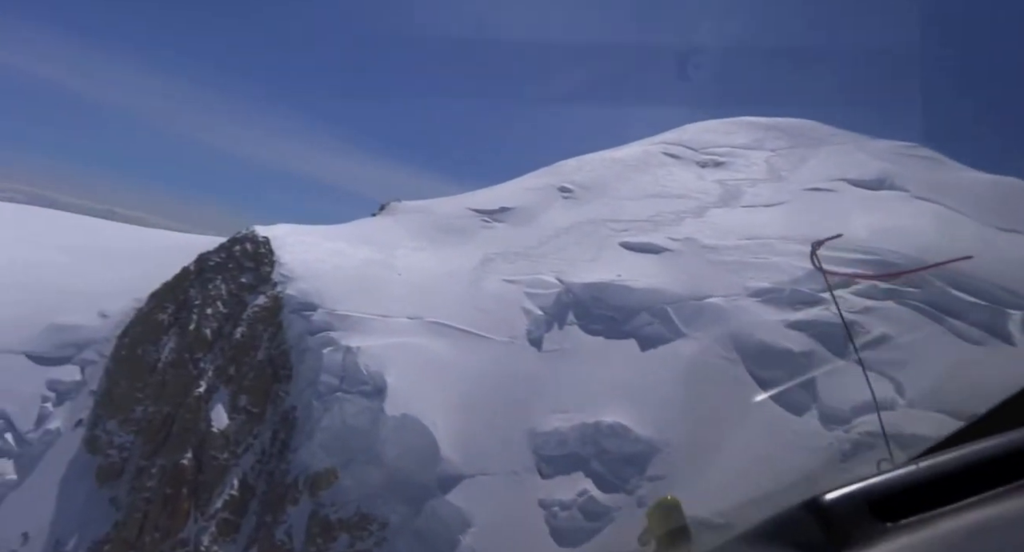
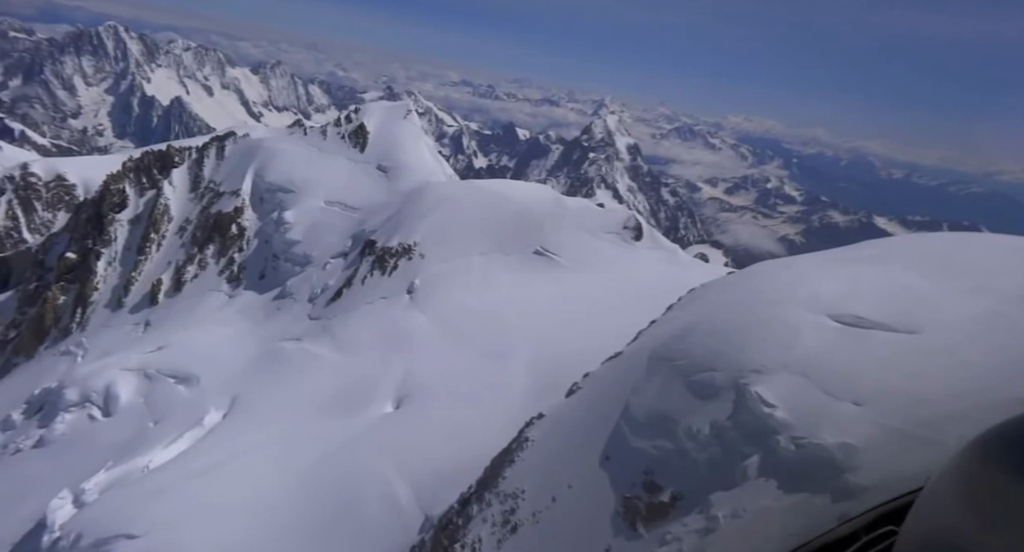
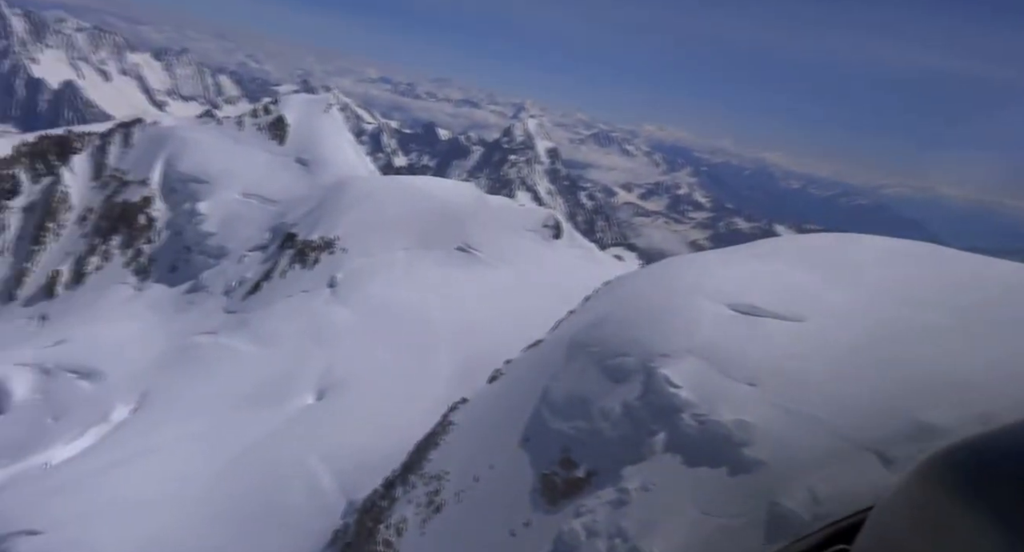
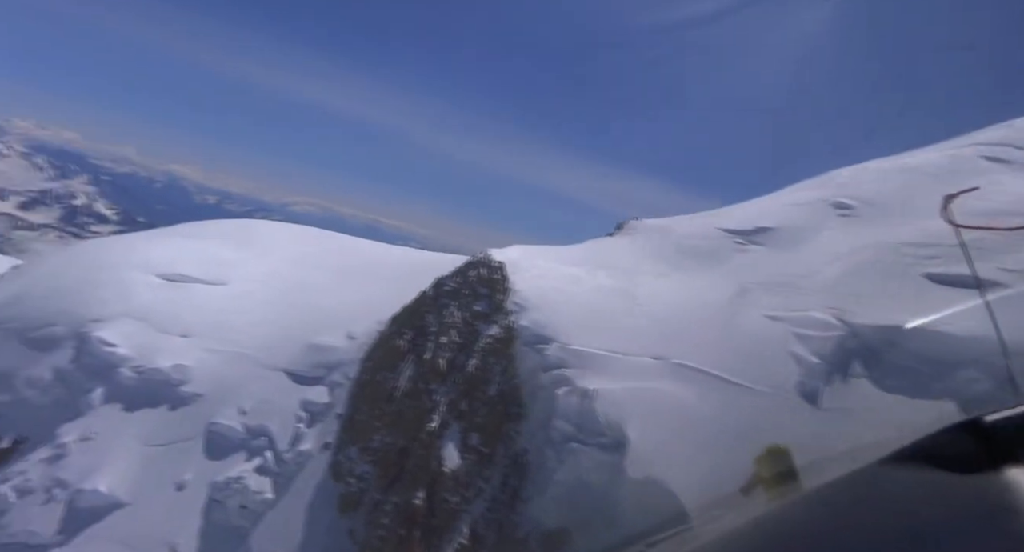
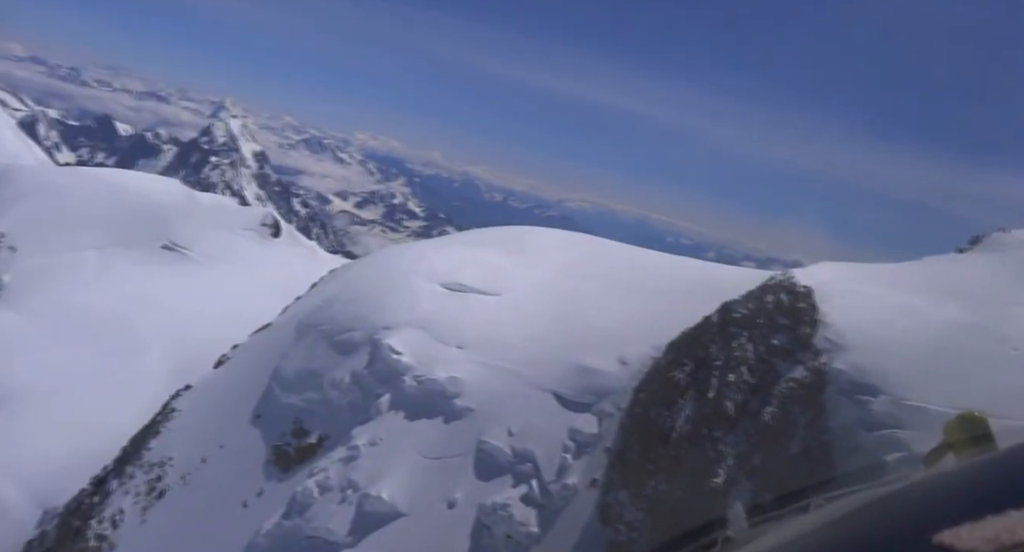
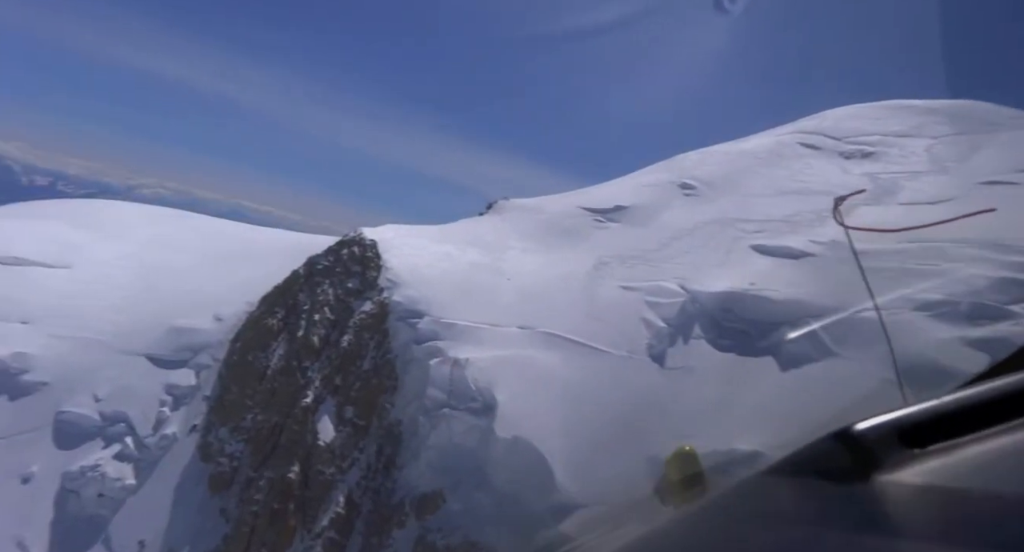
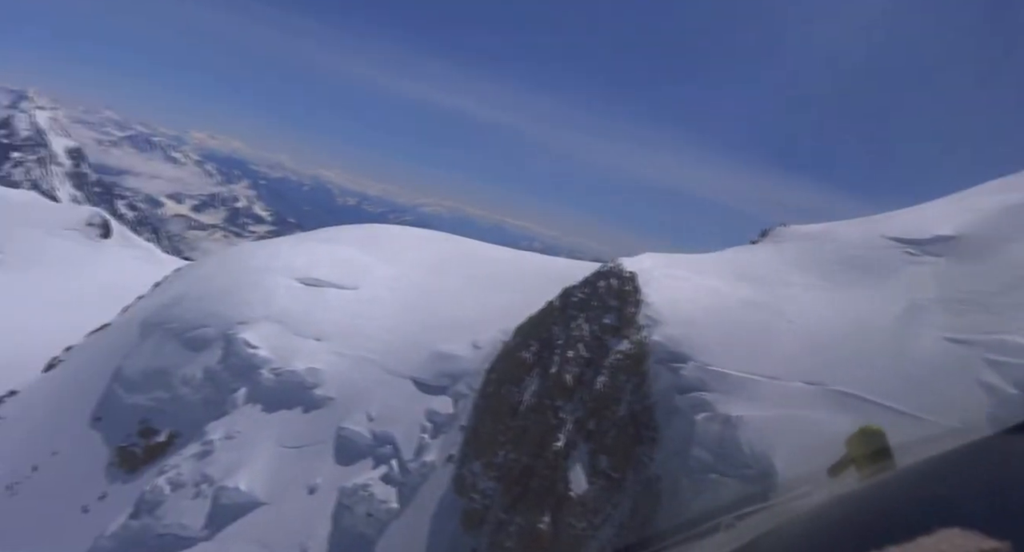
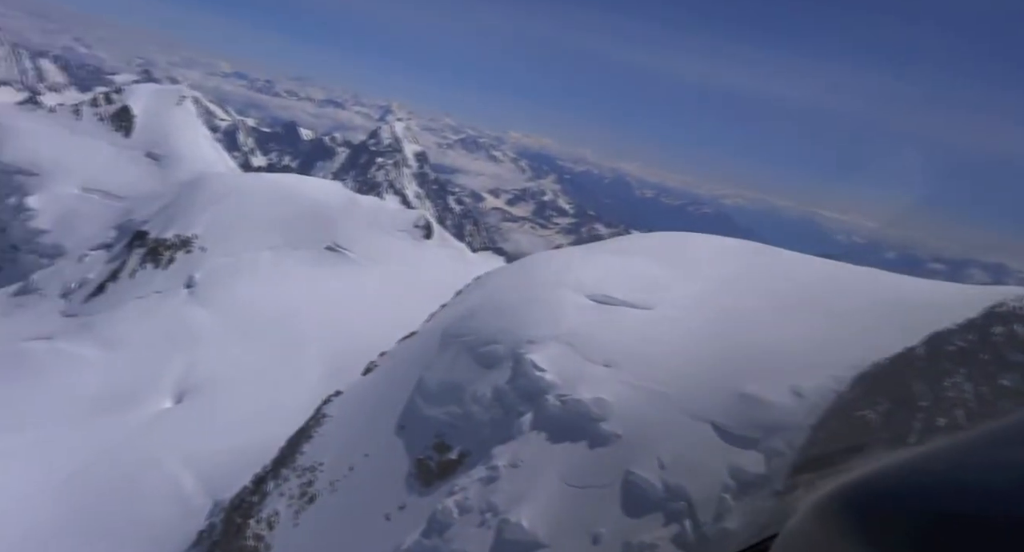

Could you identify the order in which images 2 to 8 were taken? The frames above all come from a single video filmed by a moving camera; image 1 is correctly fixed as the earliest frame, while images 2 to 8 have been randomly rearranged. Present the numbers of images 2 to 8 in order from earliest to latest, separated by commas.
6, 4, 7, 5, 8, 3, 2
